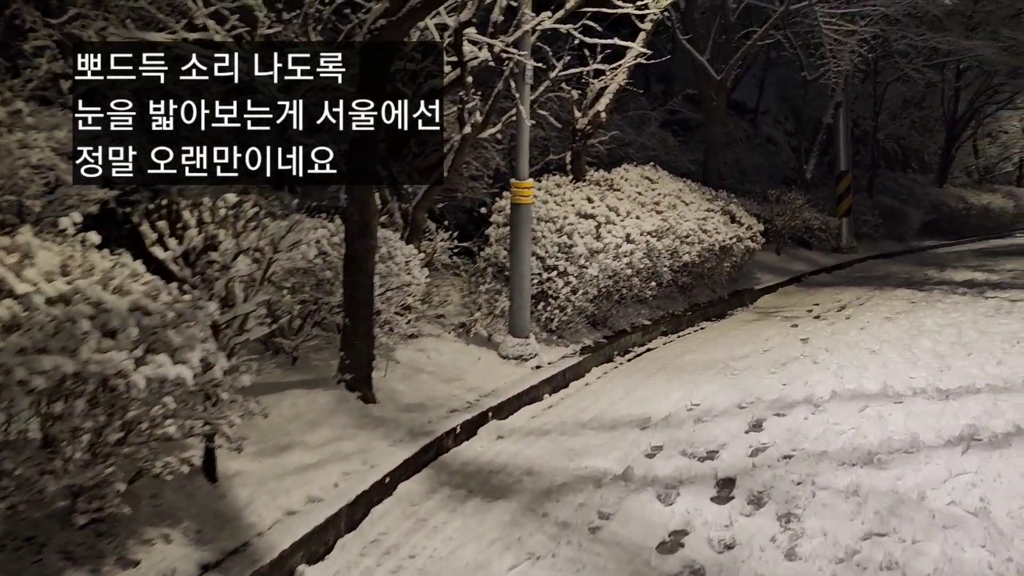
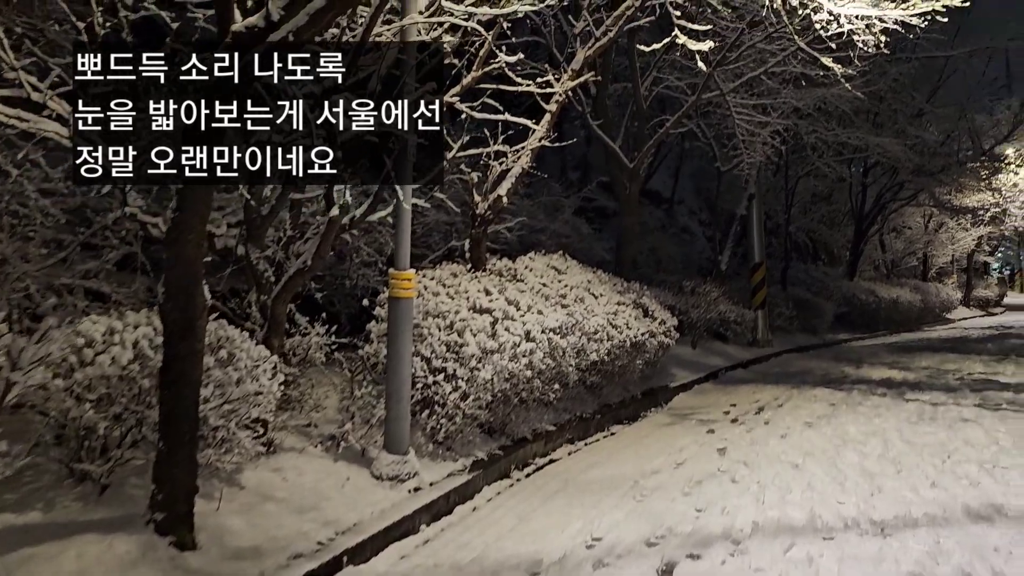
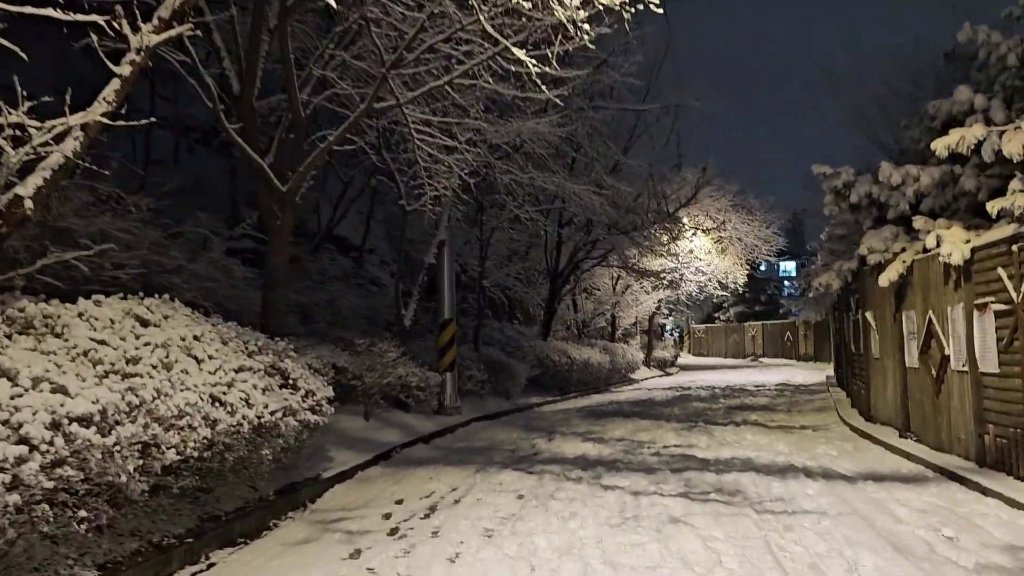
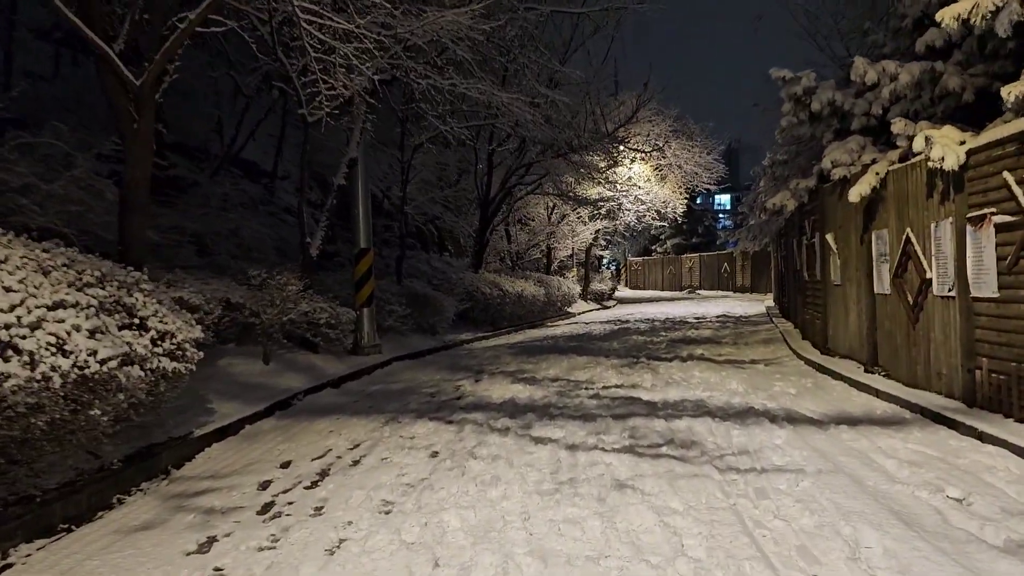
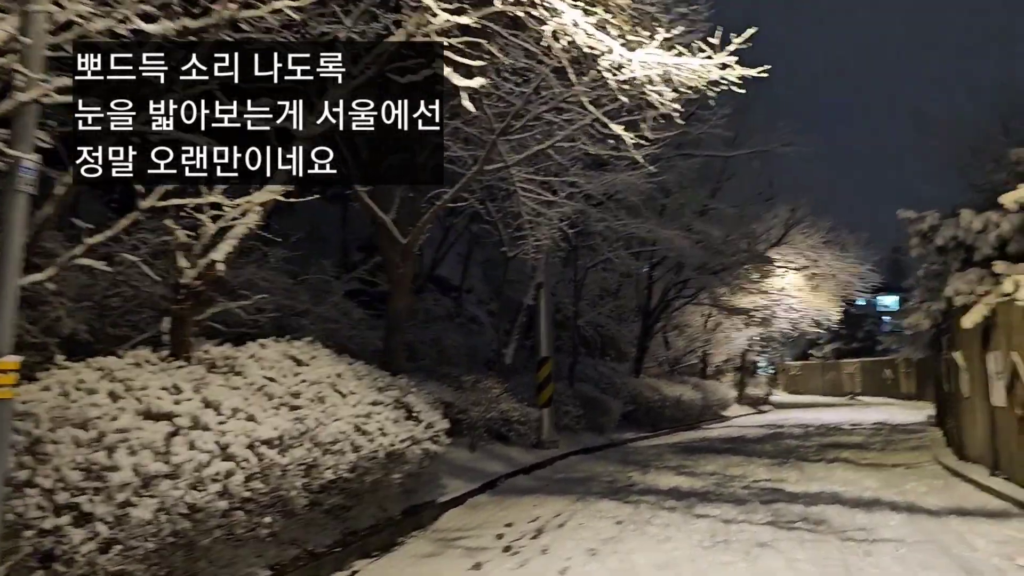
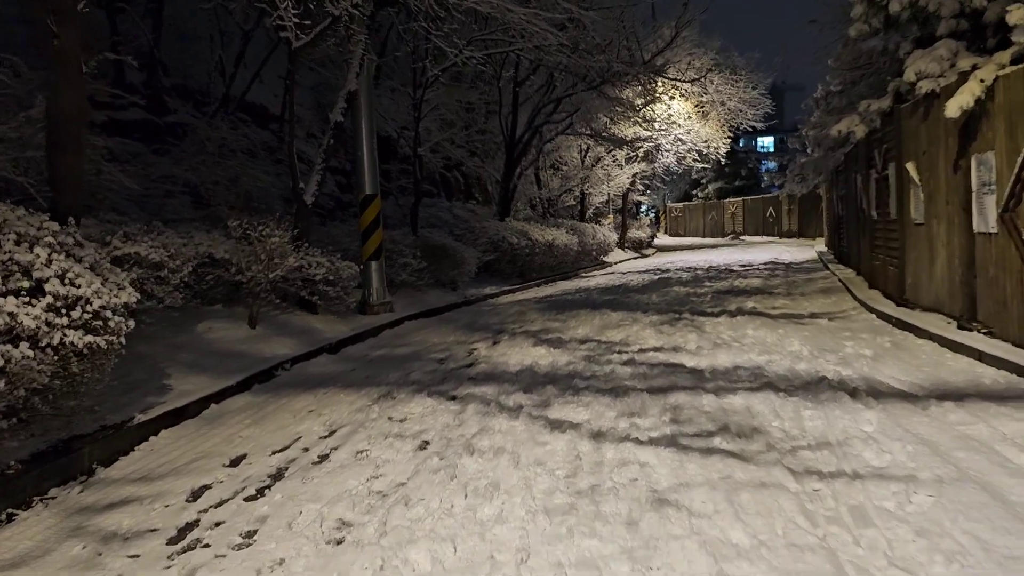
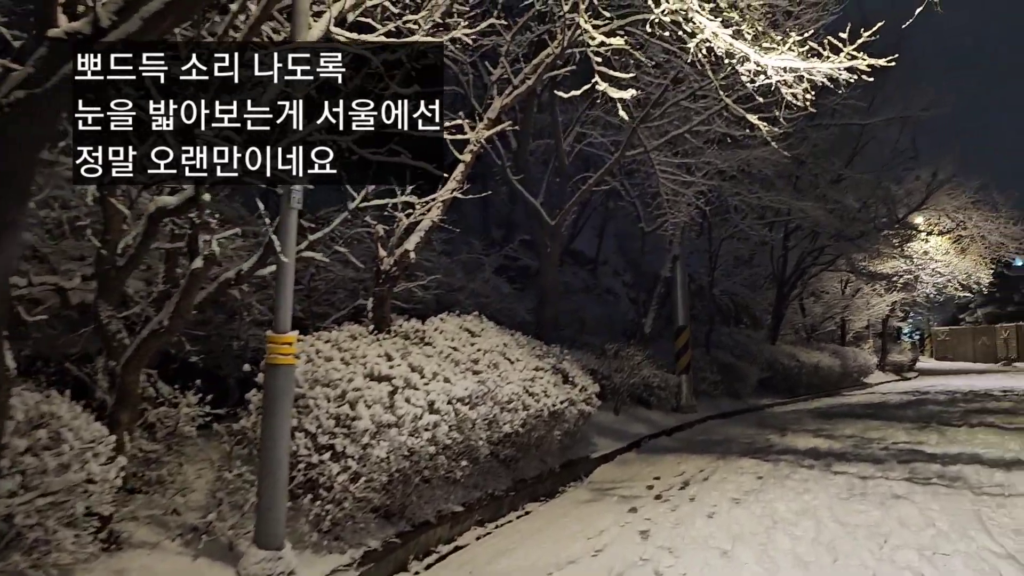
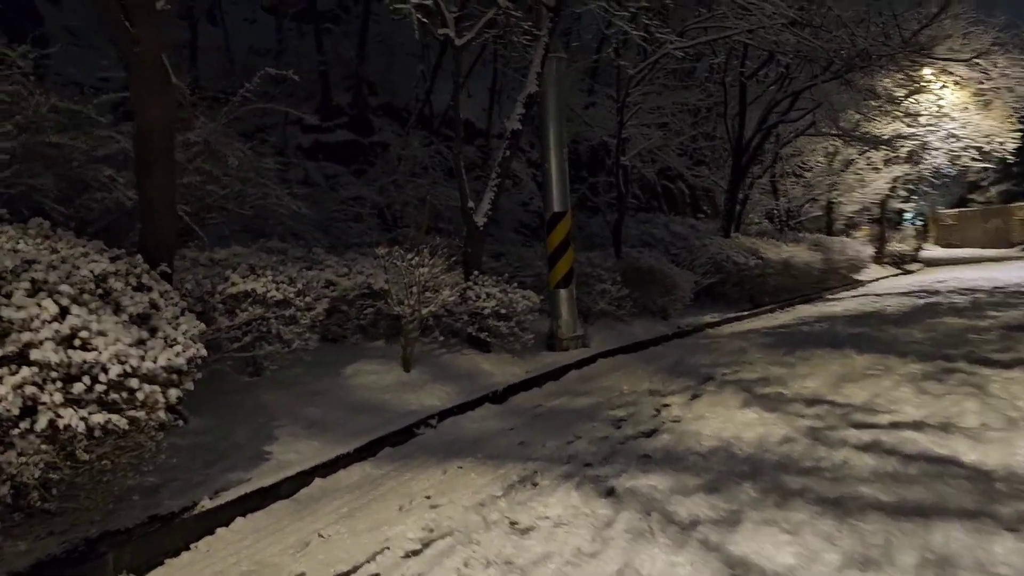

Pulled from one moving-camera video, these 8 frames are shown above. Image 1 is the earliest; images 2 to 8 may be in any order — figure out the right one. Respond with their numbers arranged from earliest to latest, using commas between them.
2, 7, 5, 3, 4, 6, 8
